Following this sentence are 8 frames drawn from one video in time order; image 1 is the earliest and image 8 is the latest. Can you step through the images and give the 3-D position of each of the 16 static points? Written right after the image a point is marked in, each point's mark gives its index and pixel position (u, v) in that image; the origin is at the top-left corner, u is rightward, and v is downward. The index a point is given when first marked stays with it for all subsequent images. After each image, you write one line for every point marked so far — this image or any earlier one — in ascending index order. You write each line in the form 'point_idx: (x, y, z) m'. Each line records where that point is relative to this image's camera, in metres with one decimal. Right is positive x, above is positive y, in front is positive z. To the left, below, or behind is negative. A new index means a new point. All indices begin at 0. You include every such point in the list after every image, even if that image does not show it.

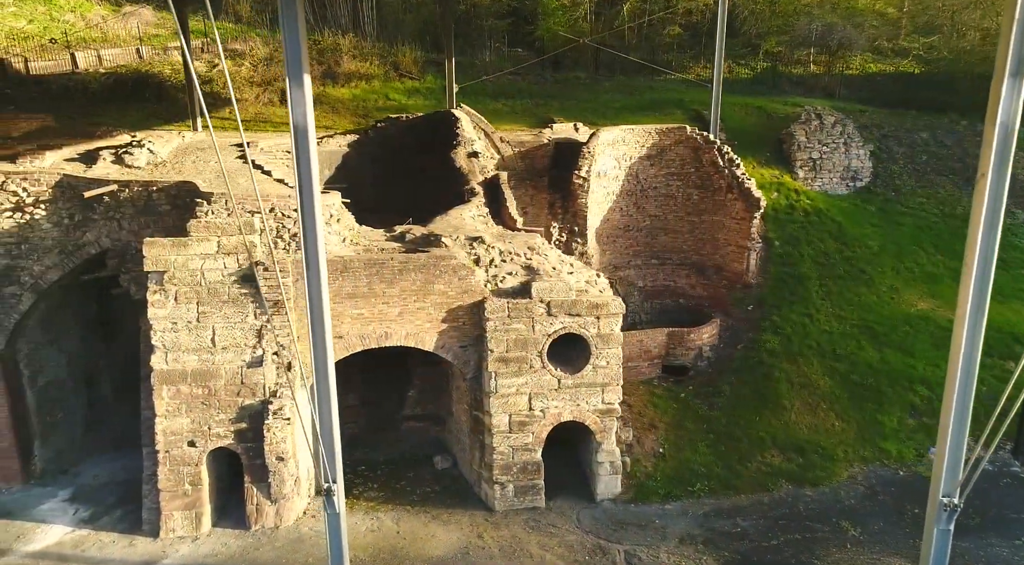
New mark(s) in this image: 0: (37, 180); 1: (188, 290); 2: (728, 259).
0: (-6.9, +1.5, +11.9) m
1: (-4.3, -0.1, +10.9) m
2: (+4.5, +0.5, +17.3) m
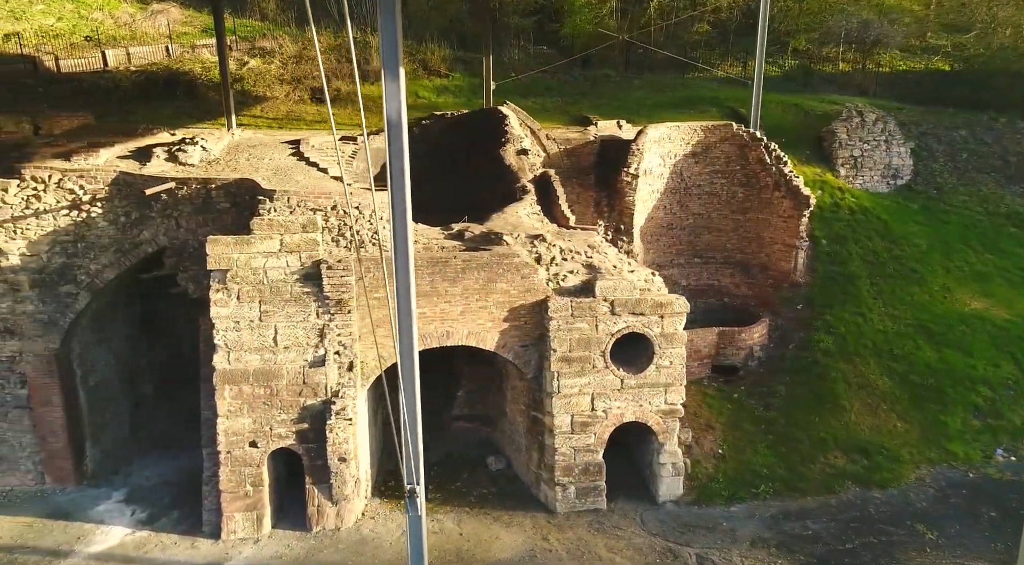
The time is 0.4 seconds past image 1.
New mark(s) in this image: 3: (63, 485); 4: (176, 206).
0: (-6.0, +1.5, +11.8) m
1: (-3.4, -0.1, +10.8) m
2: (+5.5, +0.5, +17.1) m
3: (-6.8, -3.1, +12.5) m
4: (-4.8, +1.1, +11.7) m
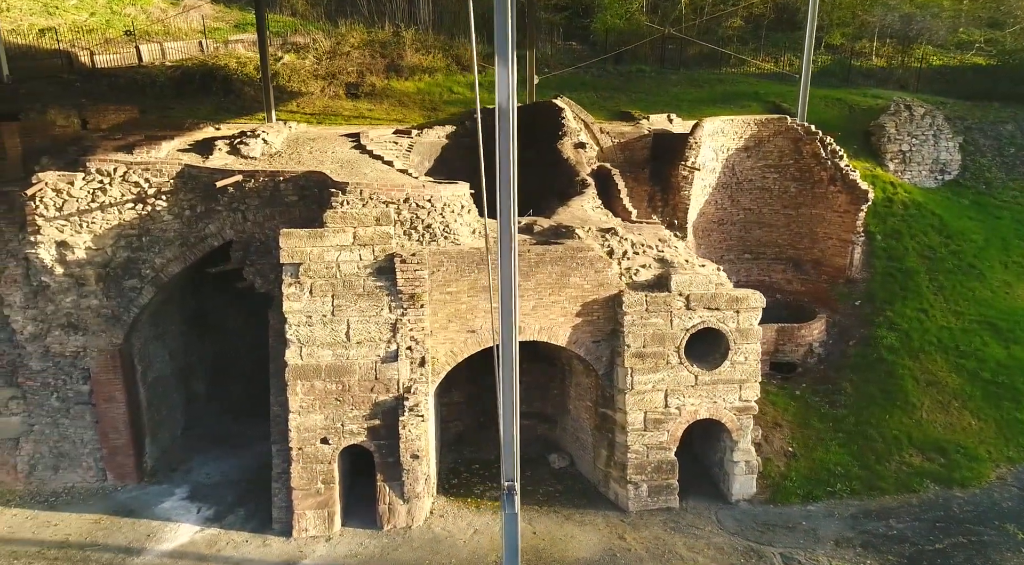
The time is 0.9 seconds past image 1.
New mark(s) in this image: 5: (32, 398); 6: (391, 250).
0: (-5.0, +1.6, +11.6) m
1: (-2.4, 0.0, +10.6) m
2: (+6.5, +0.6, +16.9) m
3: (-5.8, -3.0, +12.4) m
4: (-3.8, +1.2, +11.5) m
5: (-7.1, -1.7, +12.2) m
6: (-1.6, +0.4, +10.7) m
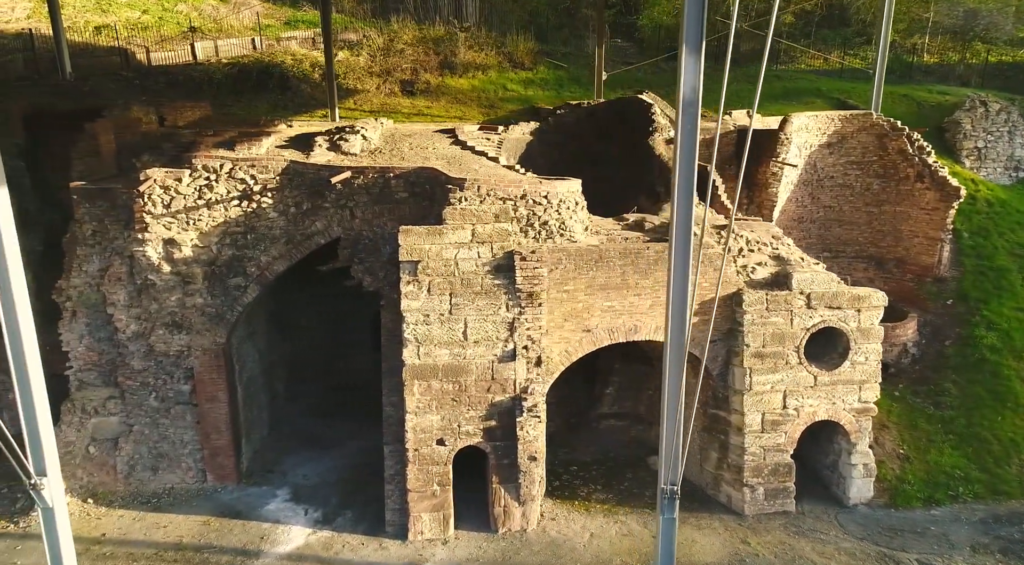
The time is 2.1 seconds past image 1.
0: (-3.4, +1.6, +11.4) m
1: (-0.9, 0.0, +10.4) m
2: (+8.1, +0.6, +16.6) m
3: (-4.3, -3.0, +12.2) m
4: (-2.2, +1.2, +11.4) m
5: (-5.6, -1.7, +12.0) m
6: (0.0, +0.4, +10.5) m
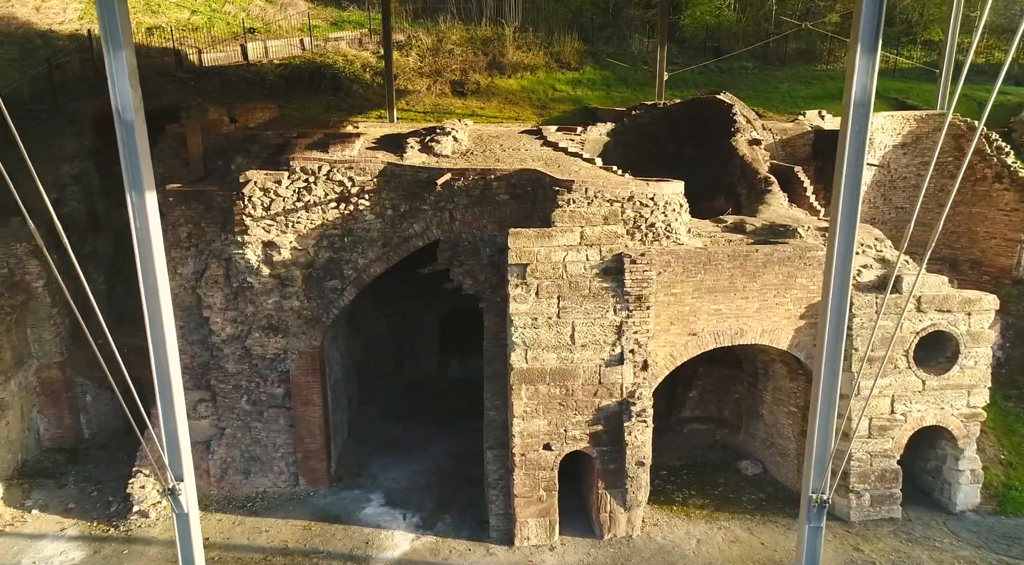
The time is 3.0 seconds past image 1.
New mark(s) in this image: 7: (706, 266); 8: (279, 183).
0: (-2.1, +1.6, +11.4) m
1: (+0.5, 0.0, +10.3) m
2: (+9.5, +0.6, +16.4) m
3: (-2.9, -3.0, +12.1) m
4: (-0.8, +1.2, +11.2) m
5: (-4.2, -1.7, +12.0) m
6: (+1.3, +0.4, +10.4) m
7: (+2.5, +0.2, +10.5) m
8: (-3.2, +1.3, +11.2) m
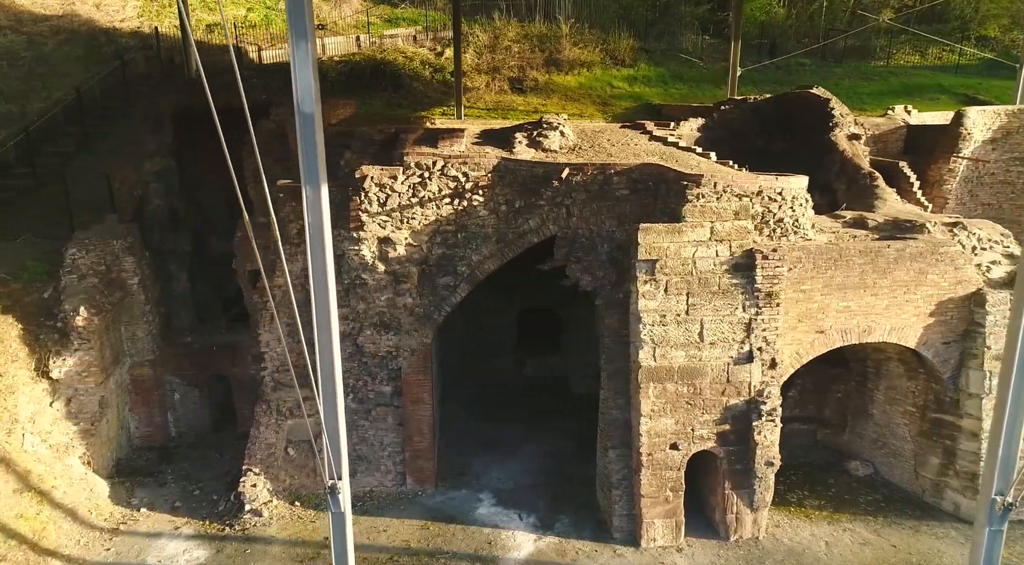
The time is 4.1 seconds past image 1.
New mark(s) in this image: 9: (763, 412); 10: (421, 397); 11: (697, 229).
0: (-0.5, +1.6, +11.2) m
1: (+2.1, 0.0, +10.1) m
2: (+11.2, +0.6, +16.0) m
3: (-1.3, -3.0, +12.0) m
4: (+0.8, +1.2, +11.1) m
5: (-2.6, -1.7, +11.8) m
6: (+2.9, +0.5, +10.2) m
7: (+4.0, +0.3, +10.3) m
8: (-1.6, +1.4, +11.1) m
9: (+3.1, -1.6, +10.3) m
10: (-1.3, -1.6, +11.7) m
11: (+2.3, +0.7, +10.0) m
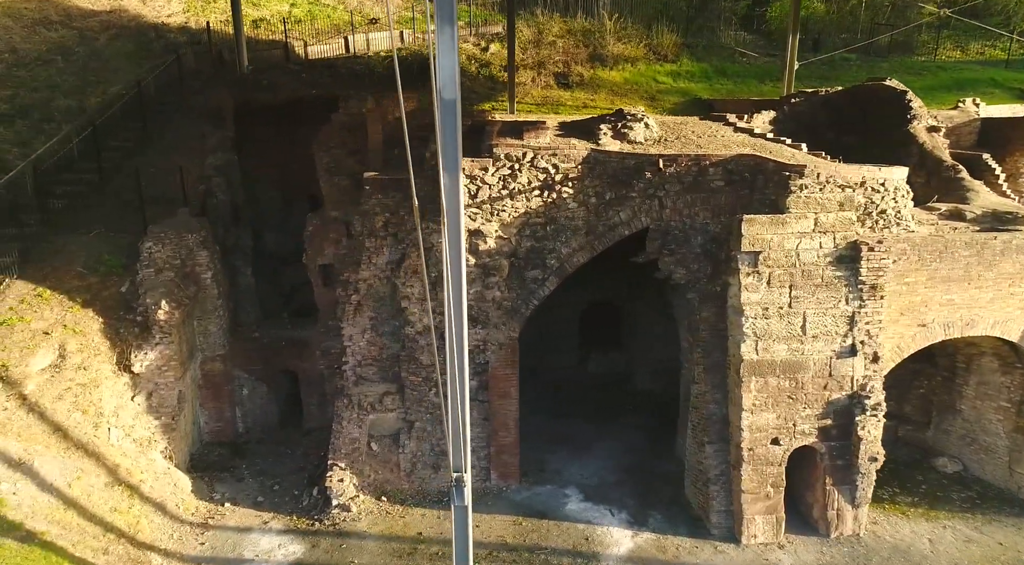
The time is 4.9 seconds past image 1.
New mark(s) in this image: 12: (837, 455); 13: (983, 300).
0: (+0.8, +1.7, +11.0) m
1: (+3.3, +0.1, +9.9) m
2: (+12.5, +0.7, +15.8) m
3: (-0.1, -2.9, +11.9) m
4: (+2.0, +1.3, +10.9) m
5: (-1.4, -1.6, +11.7) m
6: (+4.1, +0.5, +10.0) m
7: (+5.3, +0.3, +10.1) m
8: (-0.4, +1.5, +10.9) m
9: (+4.3, -1.5, +10.1) m
10: (-0.1, -1.5, +11.5) m
11: (+3.5, +0.7, +9.9) m
12: (+4.0, -2.1, +10.2) m
13: (+5.9, -0.2, +10.3) m
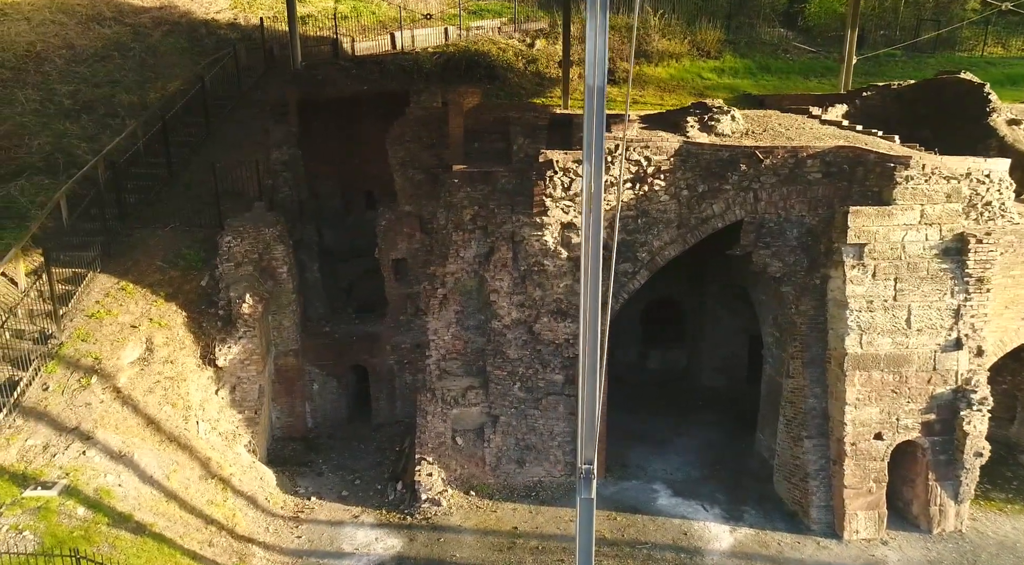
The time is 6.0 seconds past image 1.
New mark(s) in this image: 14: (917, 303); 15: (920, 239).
0: (+2.0, +1.8, +11.0) m
1: (+4.5, +0.2, +9.8) m
2: (+13.8, +0.8, +15.5) m
3: (+1.2, -2.8, +11.8) m
4: (+3.2, +1.4, +10.8) m
5: (-0.1, -1.5, +11.6) m
6: (+5.3, +0.6, +9.9) m
7: (+6.5, +0.4, +10.0) m
8: (+0.9, +1.6, +10.9) m
9: (+5.5, -1.4, +10.0) m
10: (+1.2, -1.4, +11.4) m
11: (+4.7, +0.8, +9.7) m
12: (+5.2, -2.1, +10.1) m
13: (+7.1, -0.1, +10.2) m
14: (+4.9, -0.3, +9.9) m
15: (+4.9, +0.5, +9.8) m
